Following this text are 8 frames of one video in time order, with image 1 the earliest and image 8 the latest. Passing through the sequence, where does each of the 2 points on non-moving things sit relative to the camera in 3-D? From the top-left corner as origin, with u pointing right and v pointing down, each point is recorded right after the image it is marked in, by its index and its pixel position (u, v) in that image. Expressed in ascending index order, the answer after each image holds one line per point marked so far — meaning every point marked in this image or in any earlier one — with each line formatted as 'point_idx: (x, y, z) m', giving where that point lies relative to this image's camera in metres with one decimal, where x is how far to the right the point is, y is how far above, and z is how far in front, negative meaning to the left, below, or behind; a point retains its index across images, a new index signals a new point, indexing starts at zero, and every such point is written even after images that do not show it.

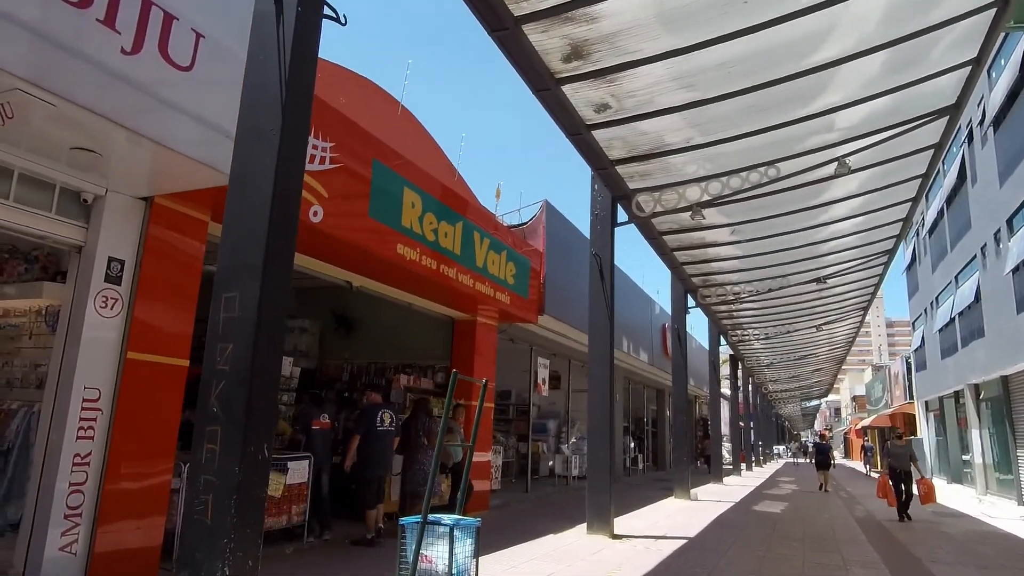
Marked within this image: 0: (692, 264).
0: (+3.7, +0.5, +13.3) m
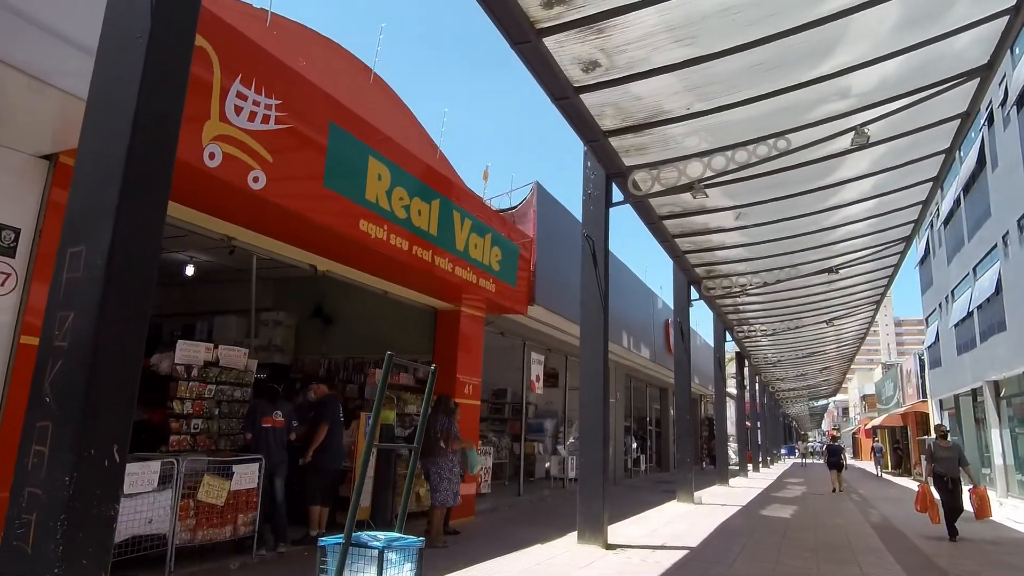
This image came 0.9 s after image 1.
0: (+3.5, +0.7, +12.5) m
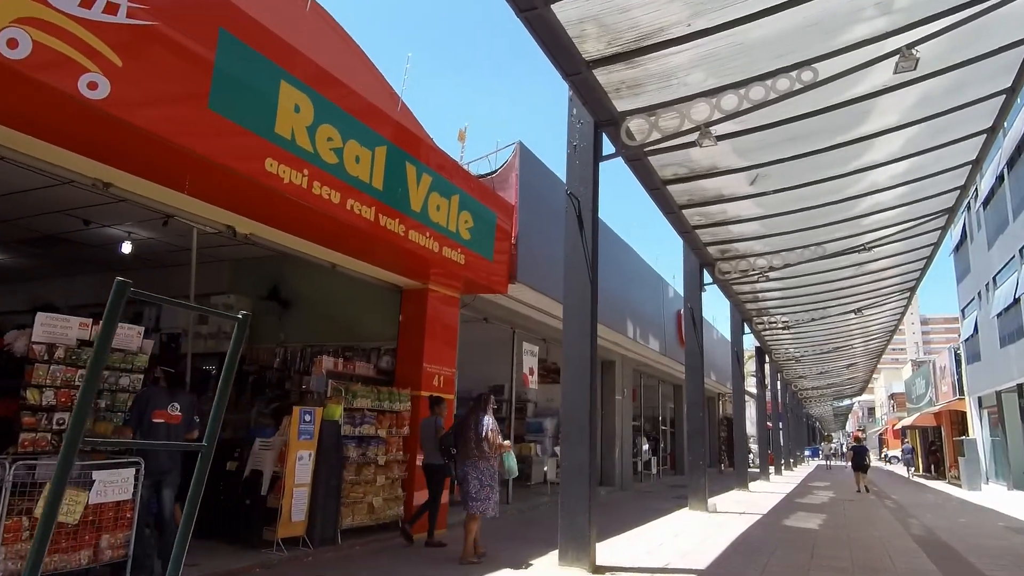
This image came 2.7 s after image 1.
0: (+3.3, +1.0, +11.0) m
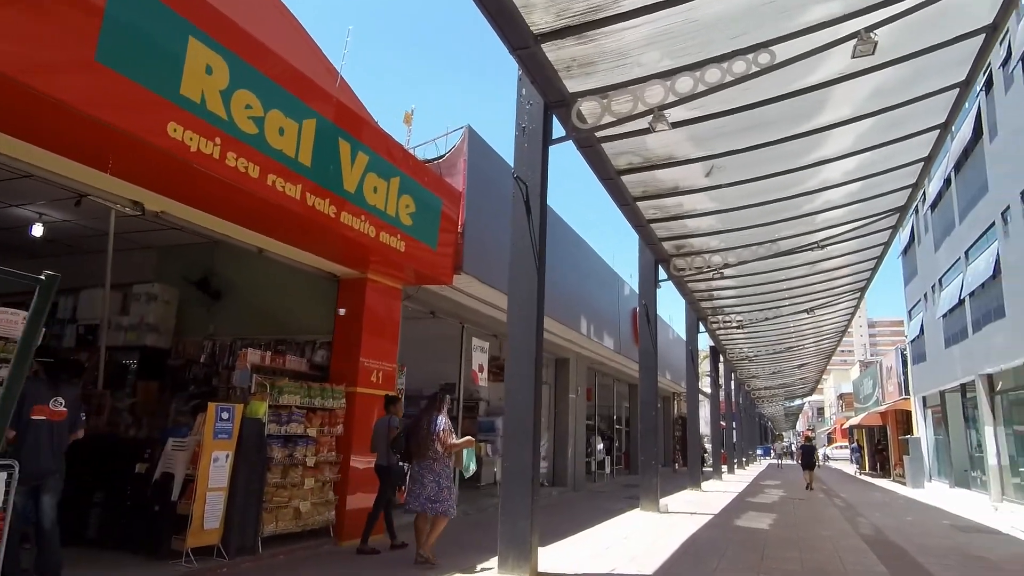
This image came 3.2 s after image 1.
0: (+2.5, +1.1, +10.7) m
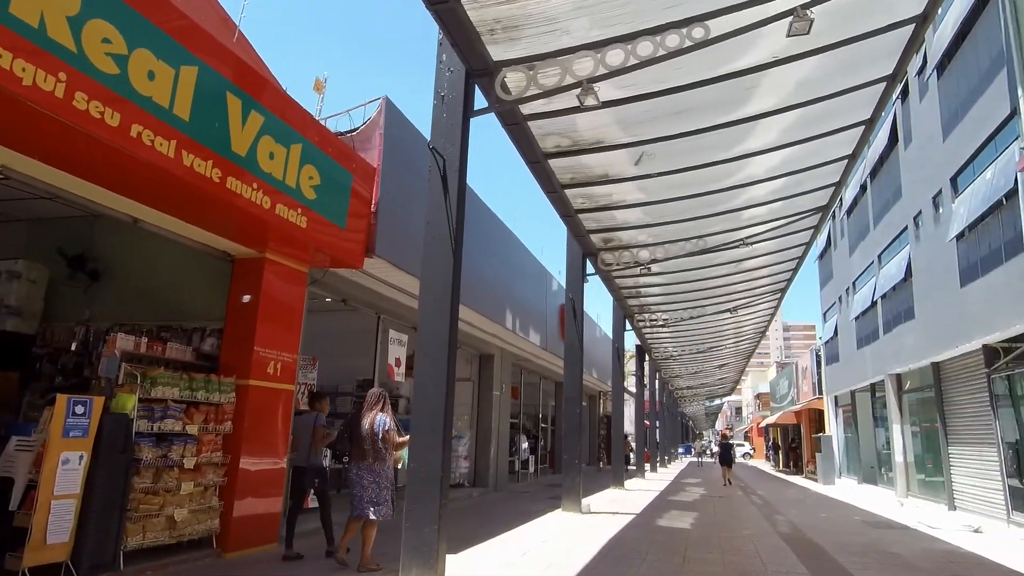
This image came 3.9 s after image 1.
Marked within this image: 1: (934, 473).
0: (+1.2, +1.2, +10.4) m
1: (+9.1, -4.0, +14.0) m
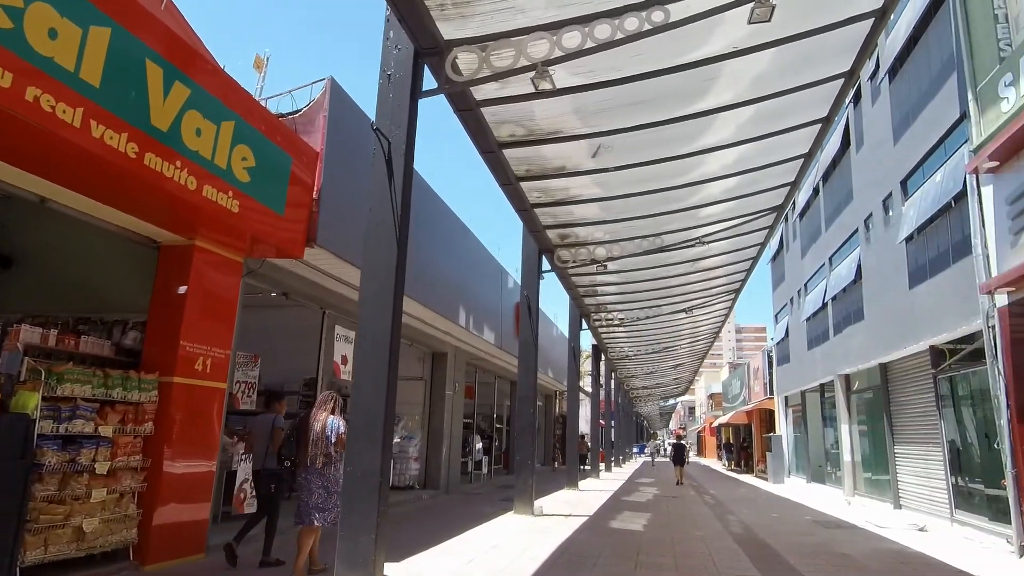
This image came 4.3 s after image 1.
0: (+0.5, +1.3, +10.1) m
1: (+8.1, -4.0, +14.2) m
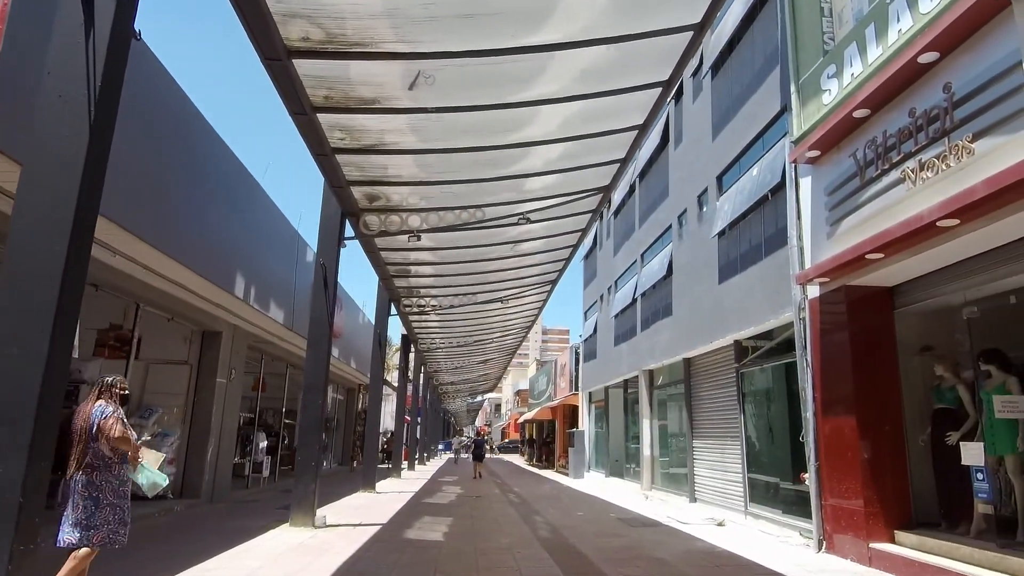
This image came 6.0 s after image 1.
0: (-2.1, +1.7, +8.4) m
1: (+3.7, -4.0, +14.4) m
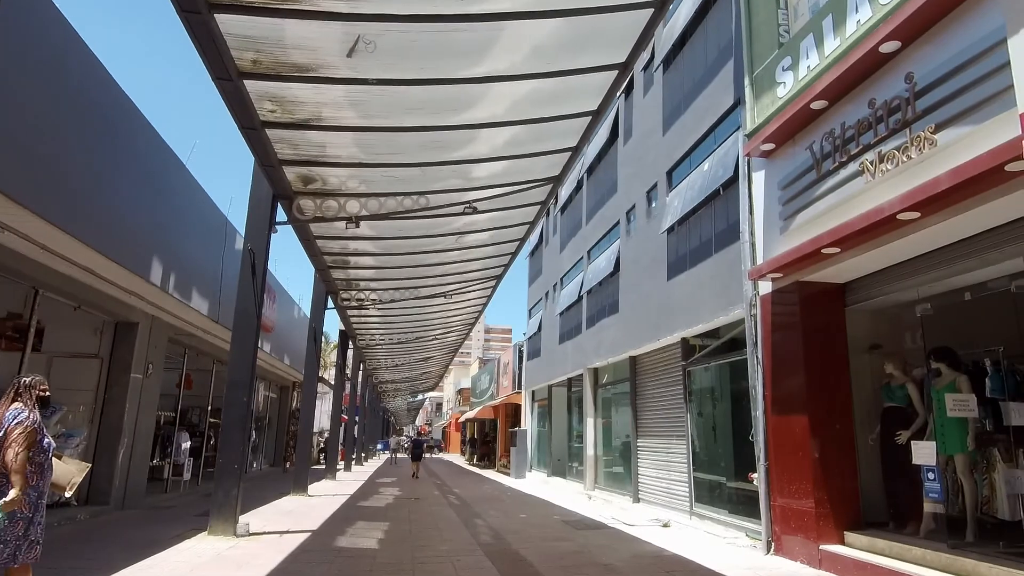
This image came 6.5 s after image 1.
0: (-2.7, +1.9, +7.7) m
1: (+2.4, -3.9, +14.2) m
